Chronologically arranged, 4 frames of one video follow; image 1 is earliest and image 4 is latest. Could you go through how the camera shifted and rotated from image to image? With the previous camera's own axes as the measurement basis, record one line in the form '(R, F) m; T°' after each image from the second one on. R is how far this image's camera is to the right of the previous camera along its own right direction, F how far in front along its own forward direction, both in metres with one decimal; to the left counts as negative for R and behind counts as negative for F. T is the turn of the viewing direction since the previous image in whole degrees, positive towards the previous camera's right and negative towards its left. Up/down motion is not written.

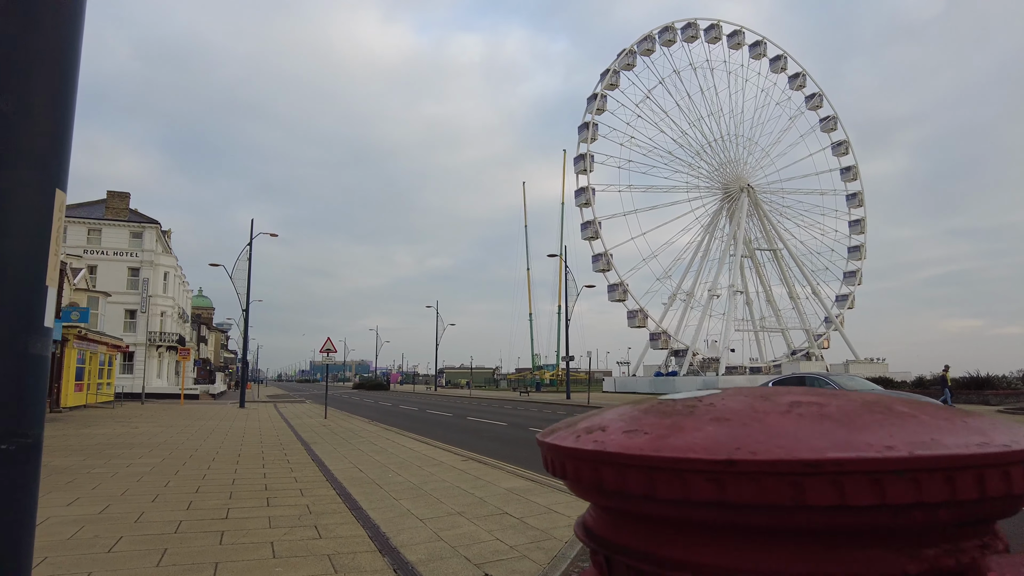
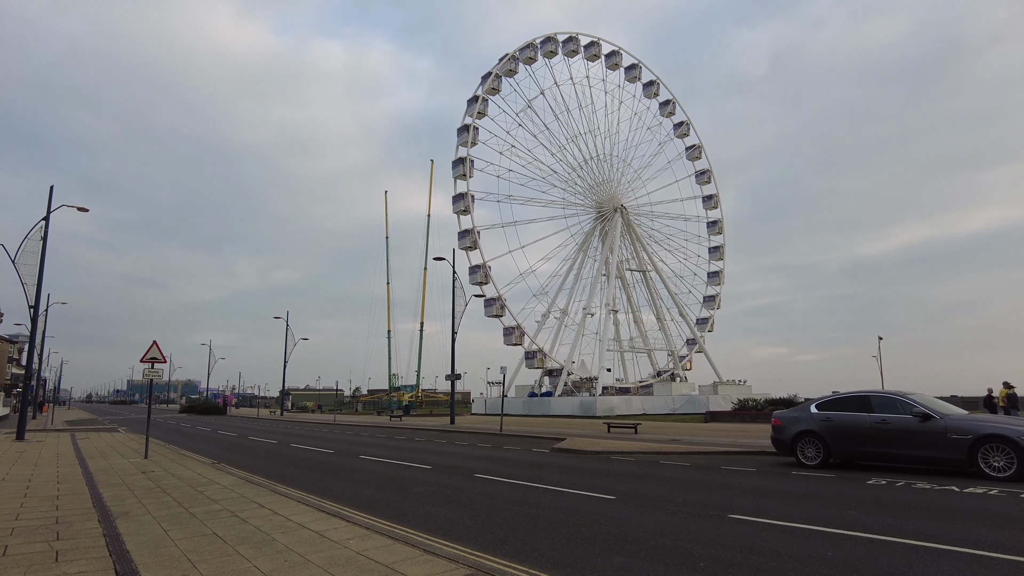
(-2.0, +6.6) m; +13°
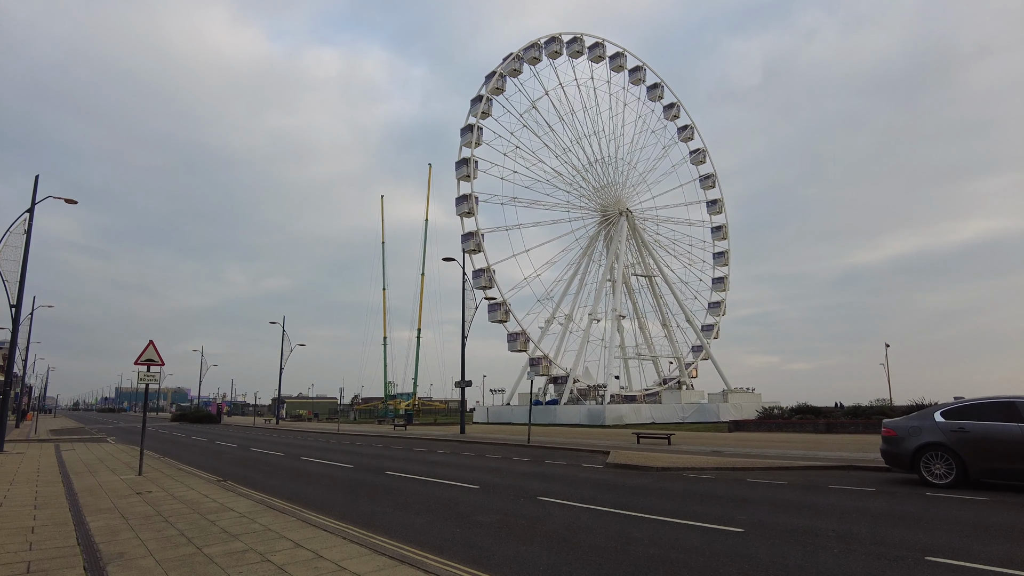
(-1.4, +2.2) m; +1°
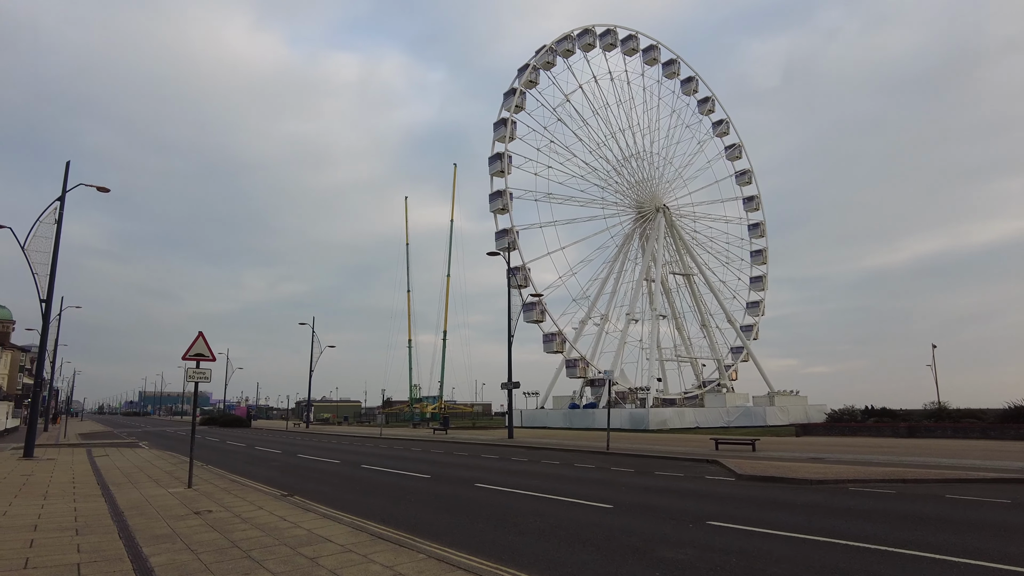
(-2.0, +2.5) m; -2°
